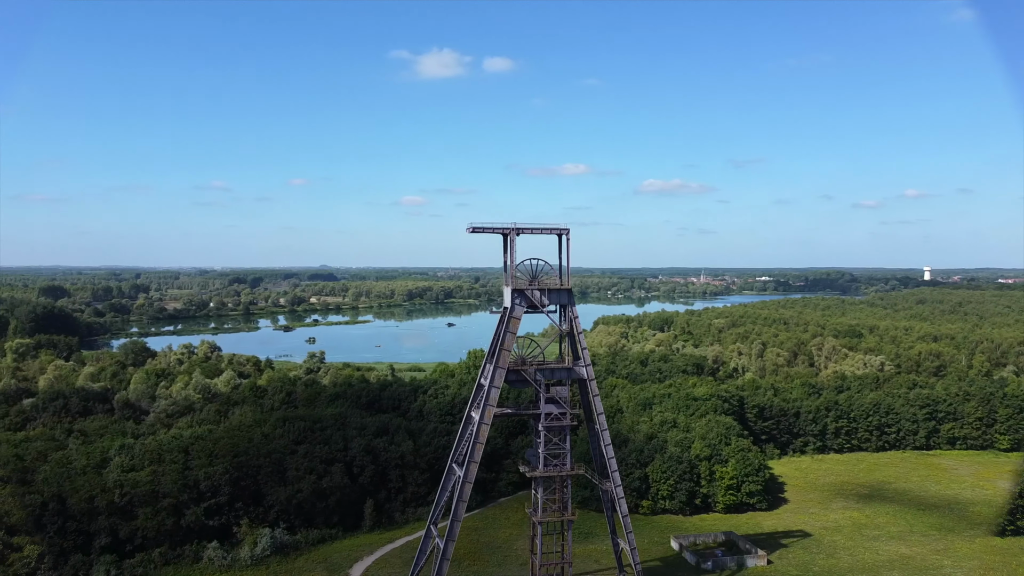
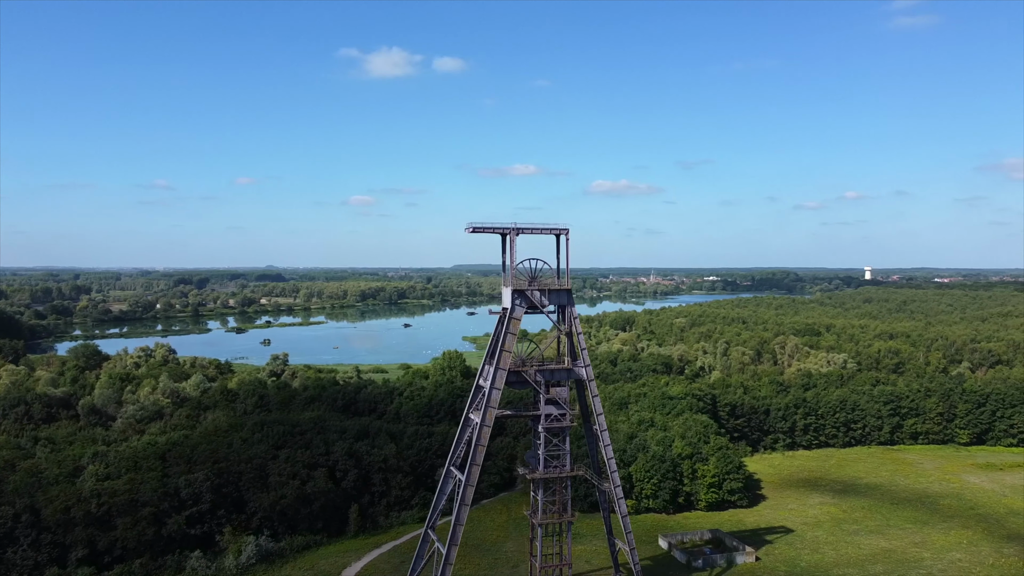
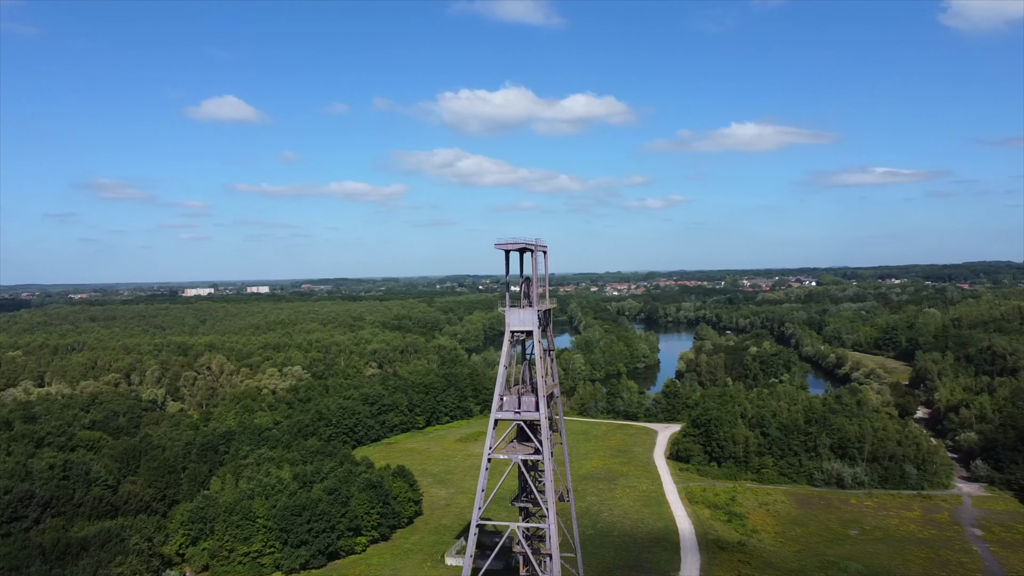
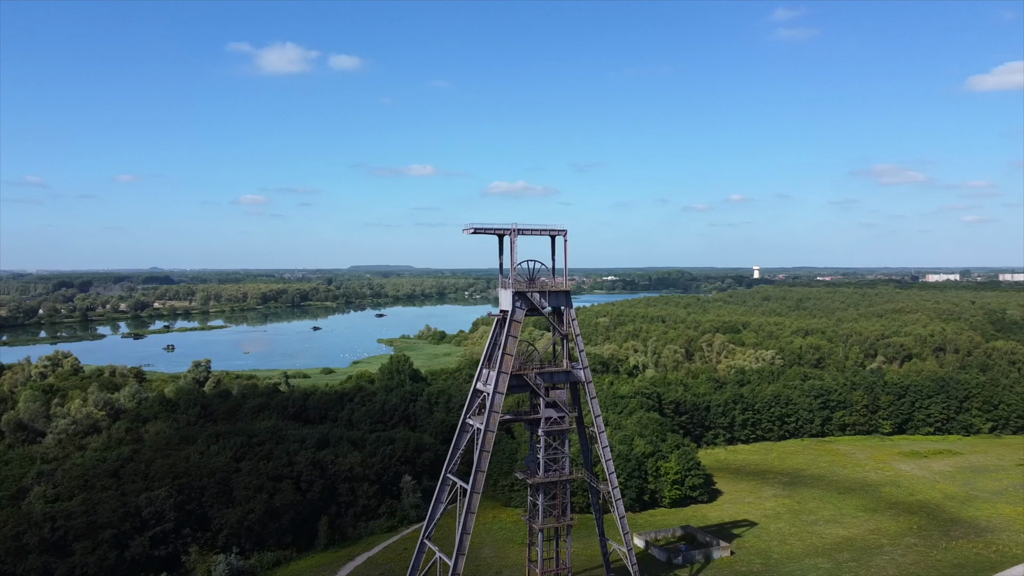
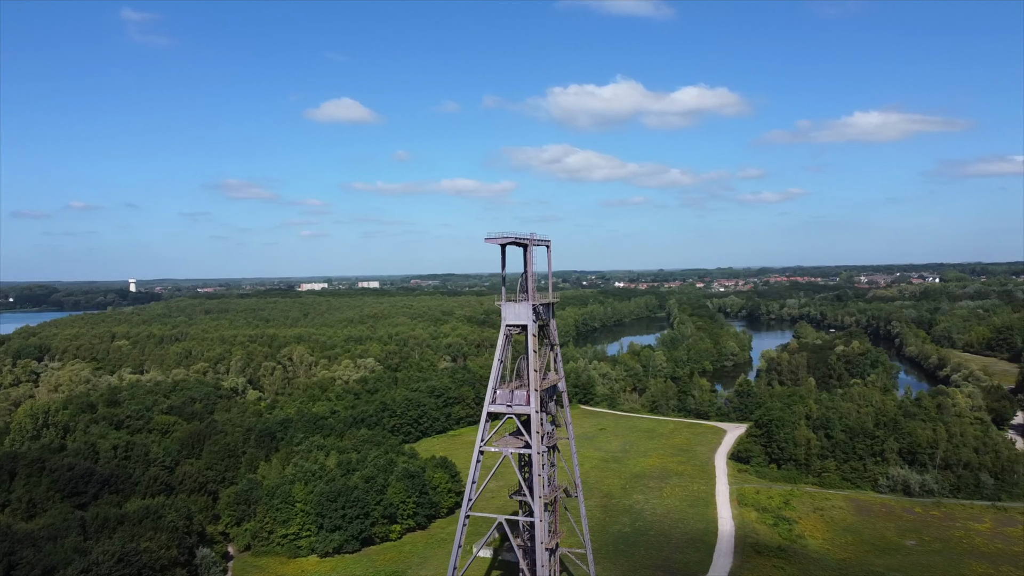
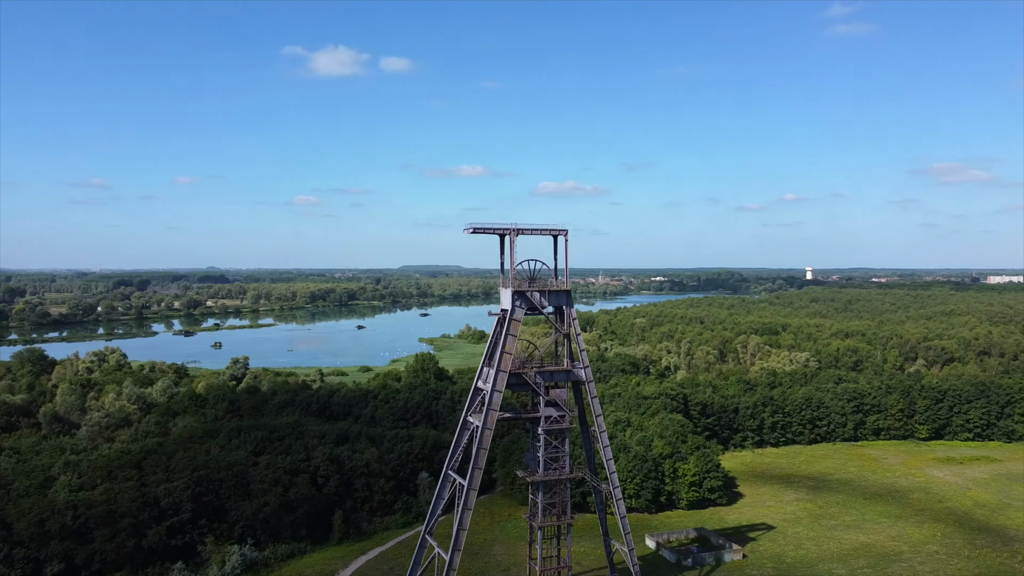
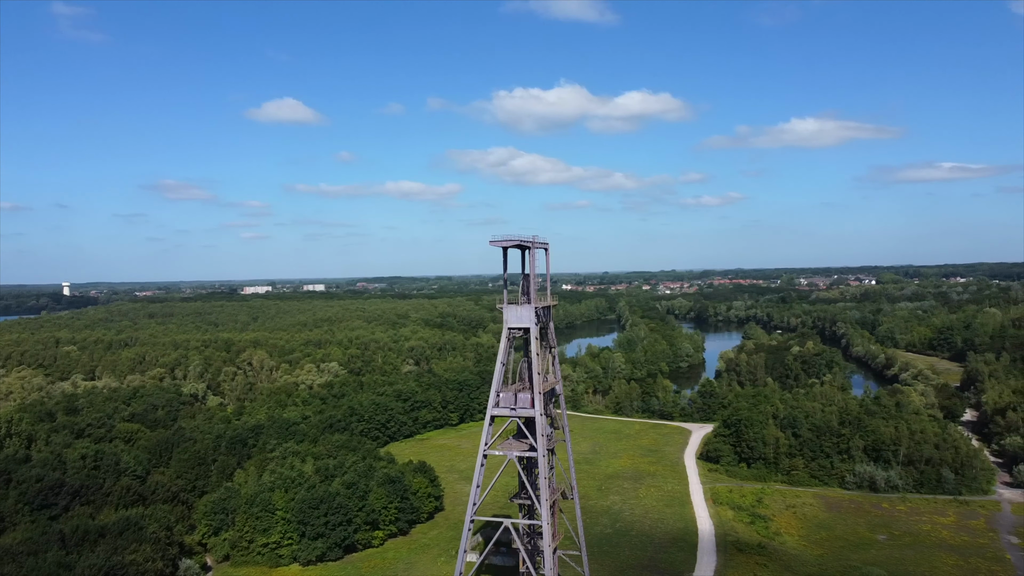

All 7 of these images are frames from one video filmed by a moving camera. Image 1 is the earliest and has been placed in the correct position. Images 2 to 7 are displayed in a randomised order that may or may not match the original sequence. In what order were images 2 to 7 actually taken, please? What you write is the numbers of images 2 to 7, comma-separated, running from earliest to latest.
2, 6, 4, 5, 7, 3
